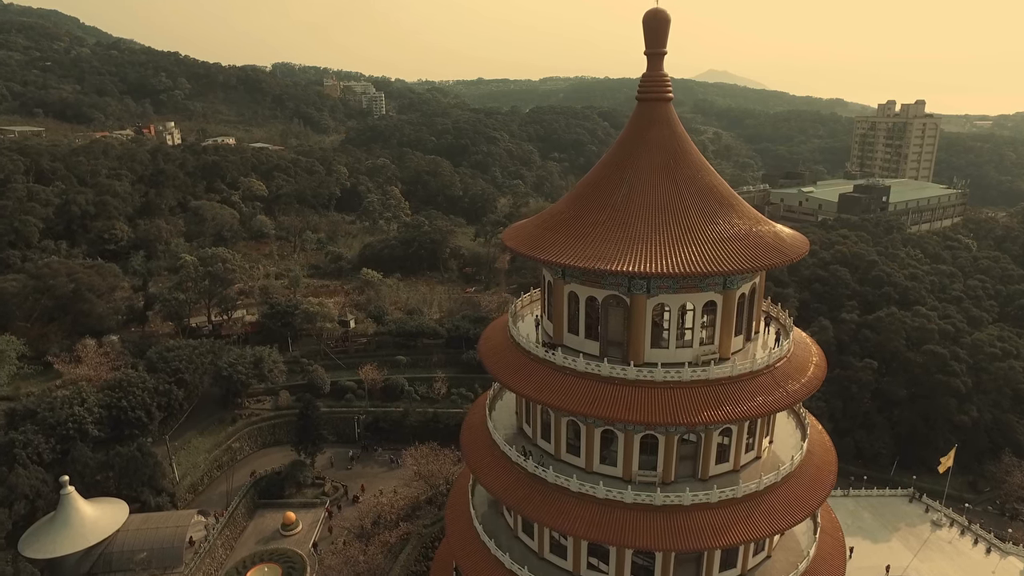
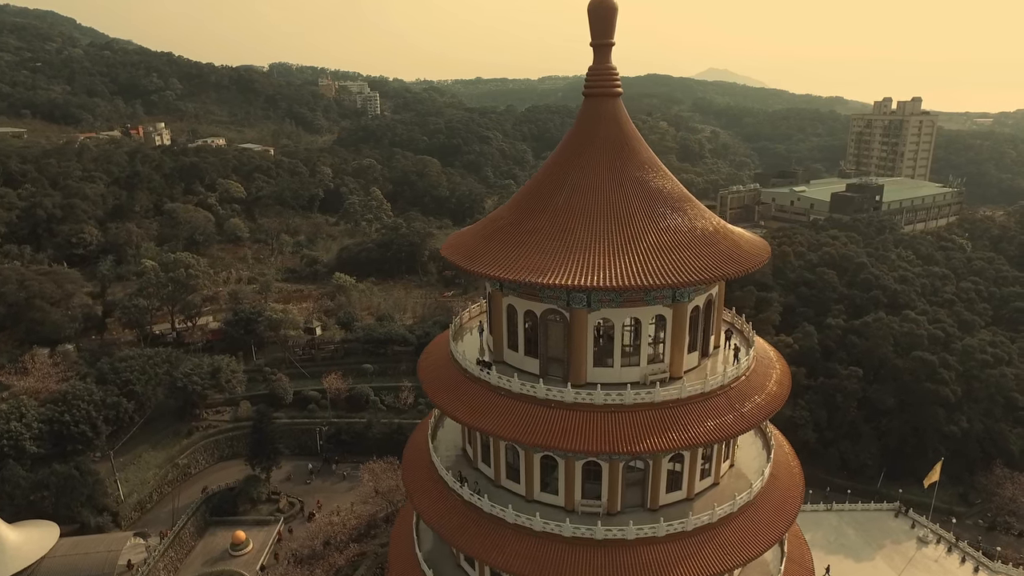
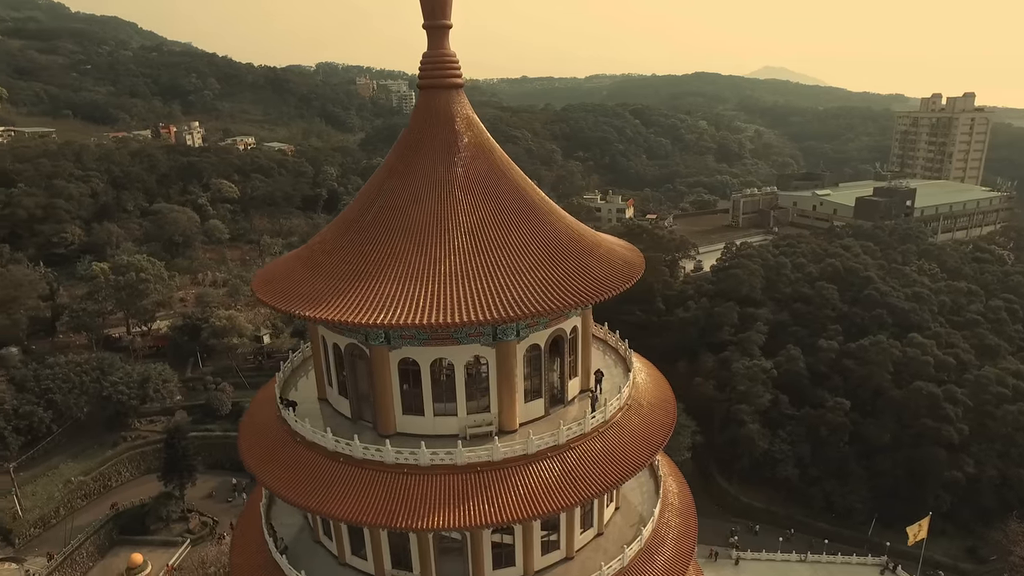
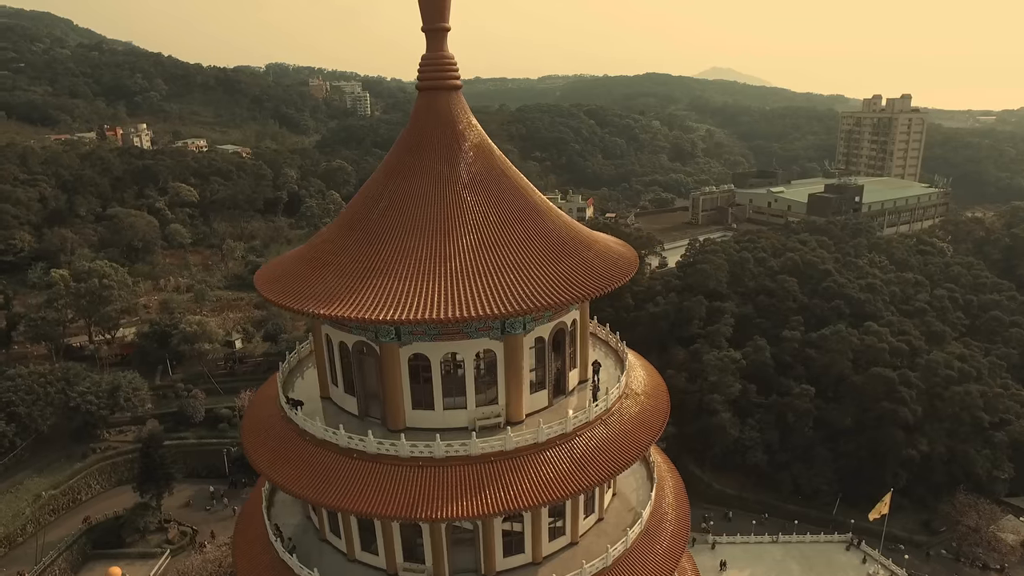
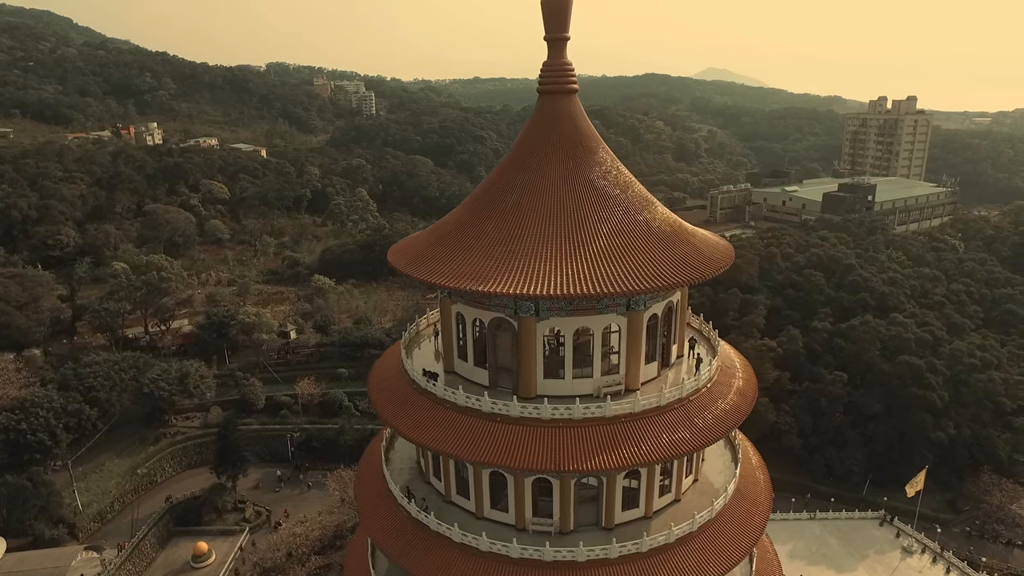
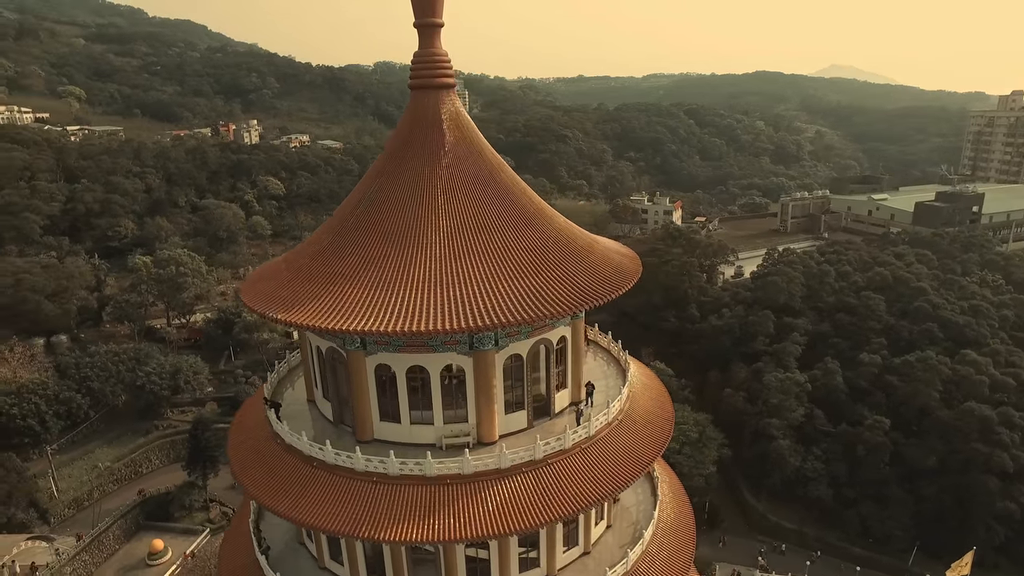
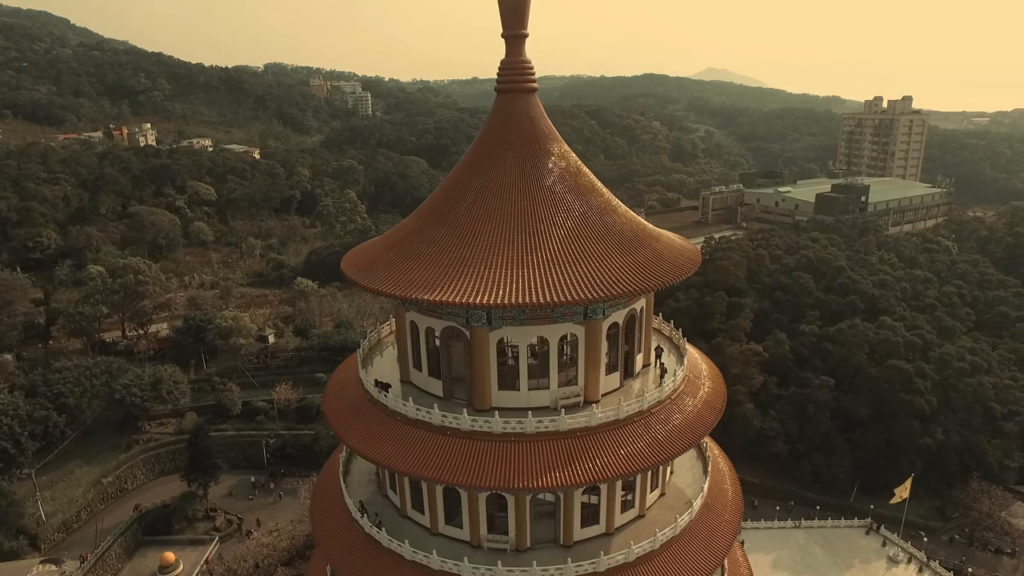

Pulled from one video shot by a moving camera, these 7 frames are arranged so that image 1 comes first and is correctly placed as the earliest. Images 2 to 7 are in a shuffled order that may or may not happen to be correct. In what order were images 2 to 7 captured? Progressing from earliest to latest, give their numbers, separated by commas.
2, 5, 7, 4, 3, 6
